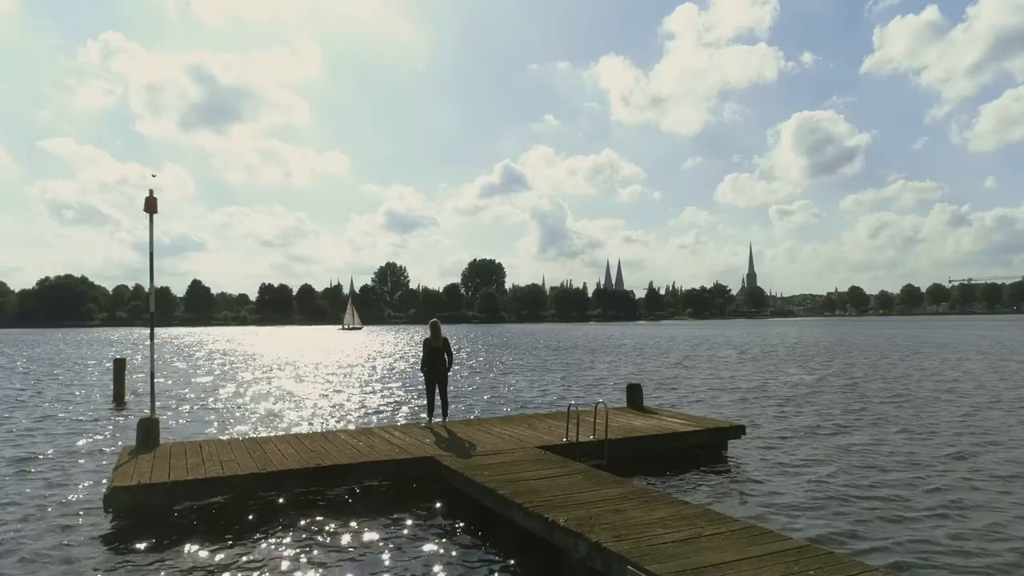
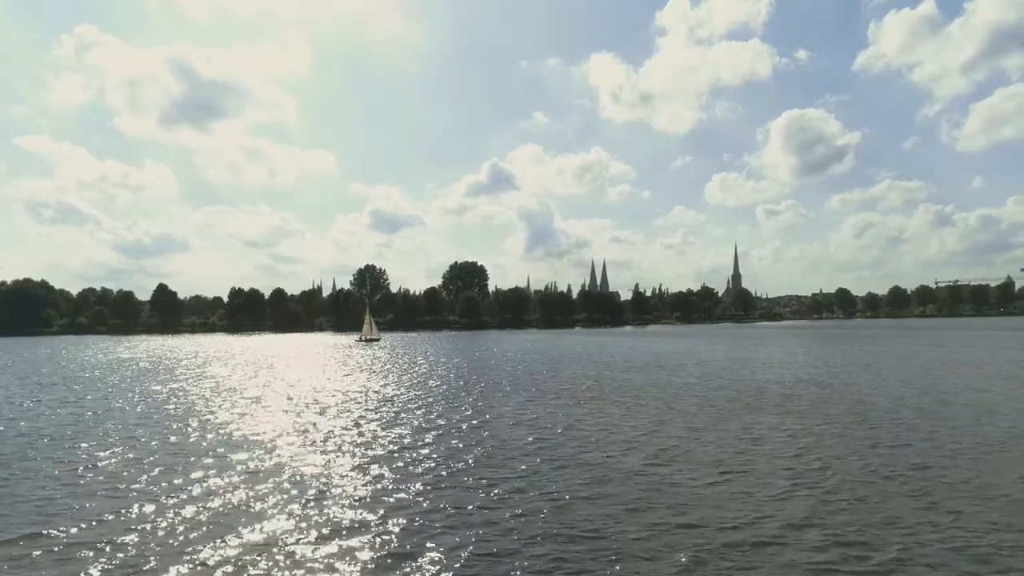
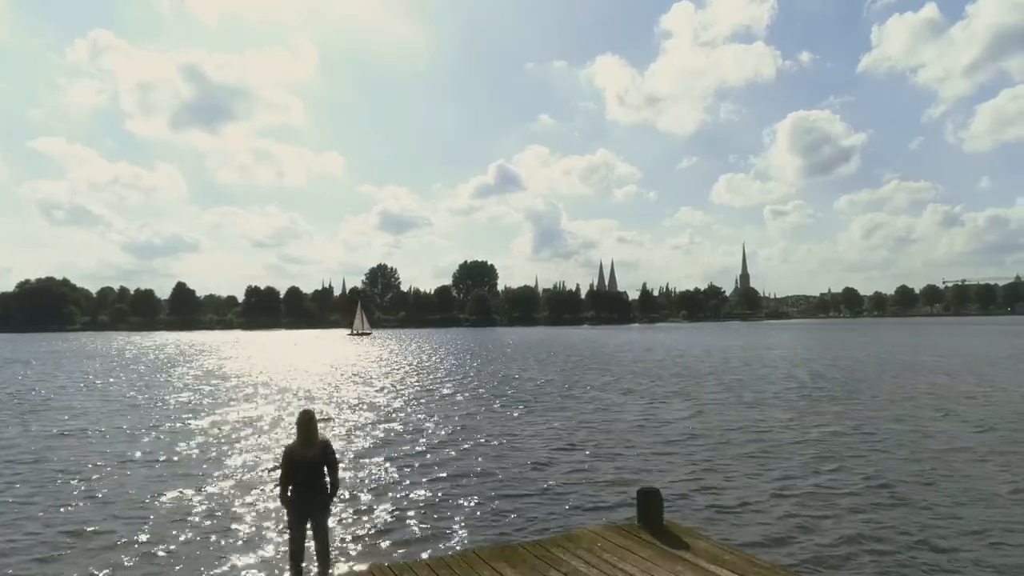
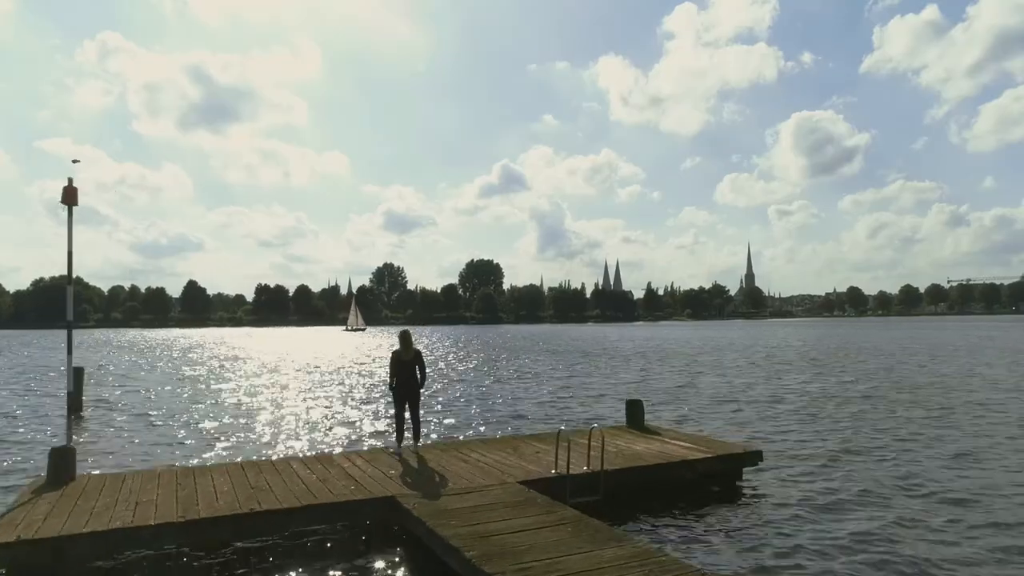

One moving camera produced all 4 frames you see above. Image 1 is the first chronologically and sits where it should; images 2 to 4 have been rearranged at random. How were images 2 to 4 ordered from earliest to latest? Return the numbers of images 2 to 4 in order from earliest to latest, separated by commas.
4, 3, 2
